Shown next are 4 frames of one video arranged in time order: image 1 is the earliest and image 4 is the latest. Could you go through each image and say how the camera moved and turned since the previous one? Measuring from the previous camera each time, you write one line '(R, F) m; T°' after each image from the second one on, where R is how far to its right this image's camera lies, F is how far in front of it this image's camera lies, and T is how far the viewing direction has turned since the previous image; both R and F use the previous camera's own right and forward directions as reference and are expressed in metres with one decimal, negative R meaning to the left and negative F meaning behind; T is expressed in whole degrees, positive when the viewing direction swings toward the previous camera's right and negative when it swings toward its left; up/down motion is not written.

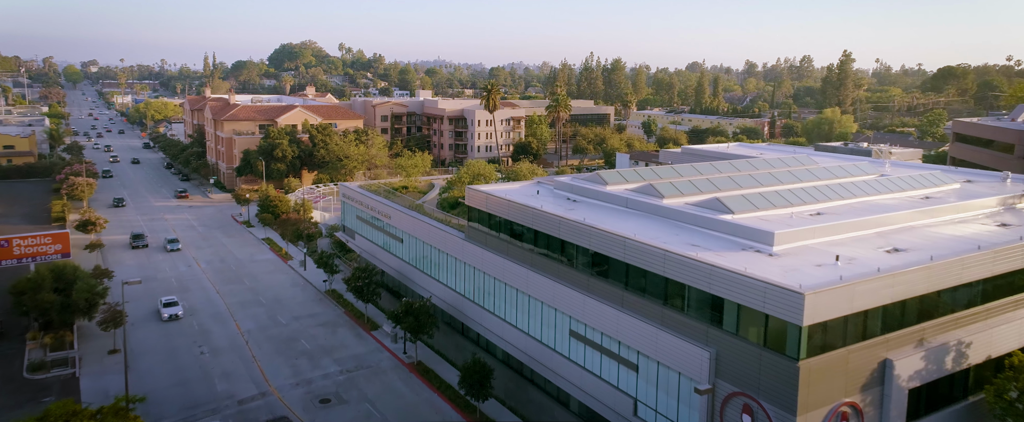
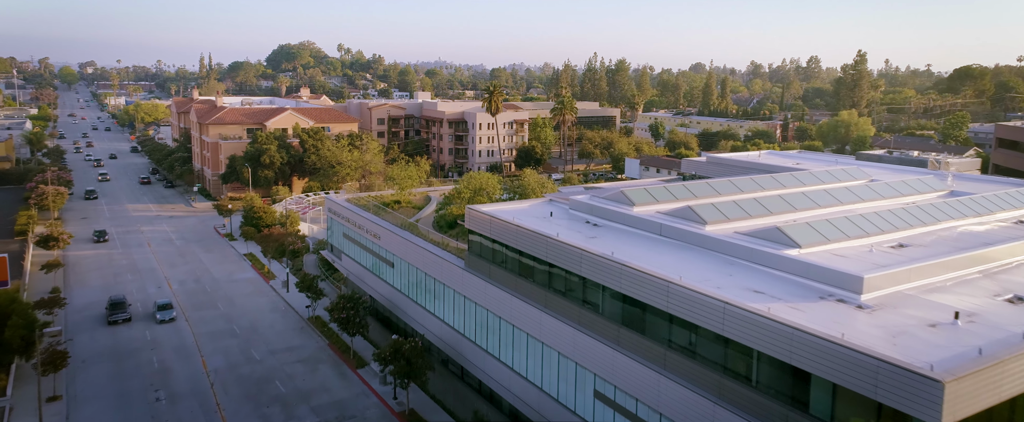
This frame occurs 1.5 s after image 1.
(-0.2, +4.2) m; 0°
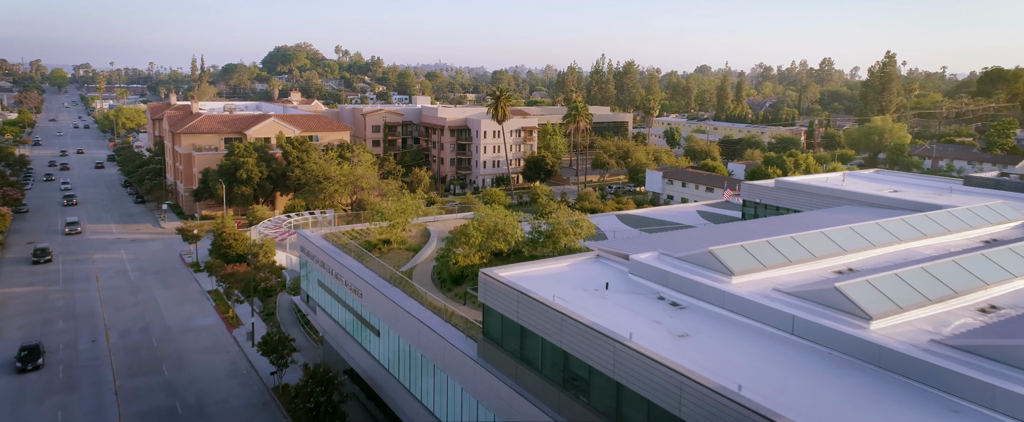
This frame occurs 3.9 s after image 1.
(-0.8, +7.3) m; 0°
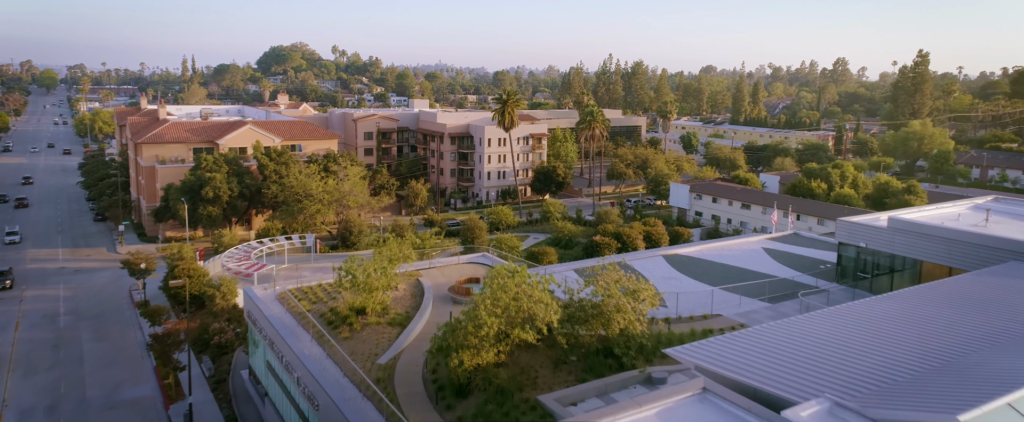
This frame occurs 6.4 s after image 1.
(-0.7, +7.5) m; 0°
